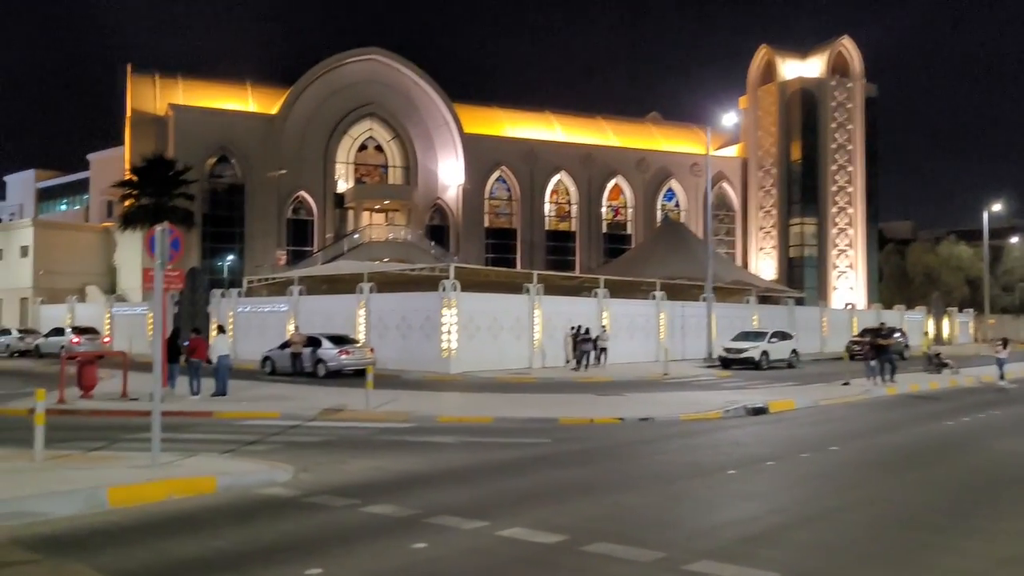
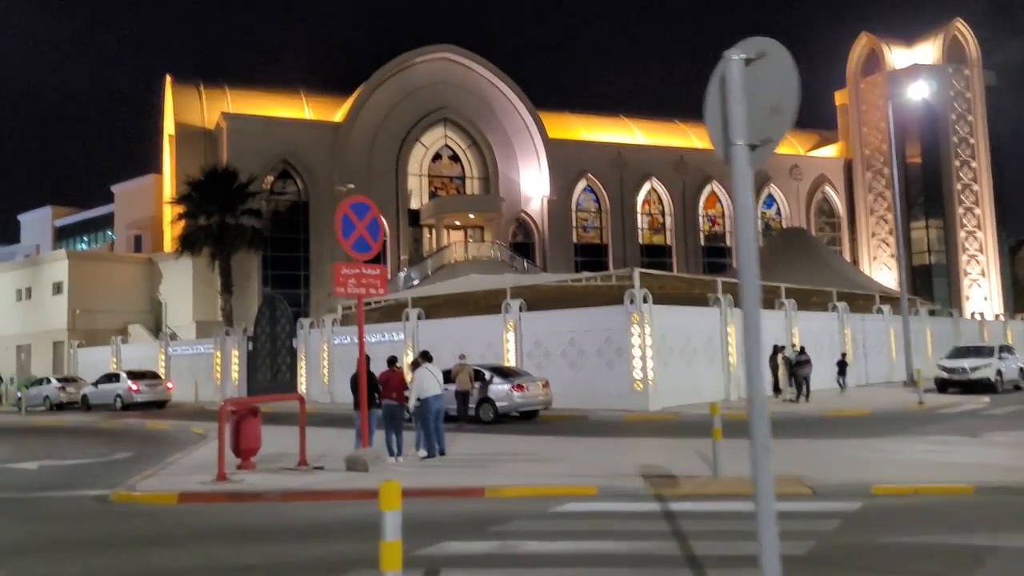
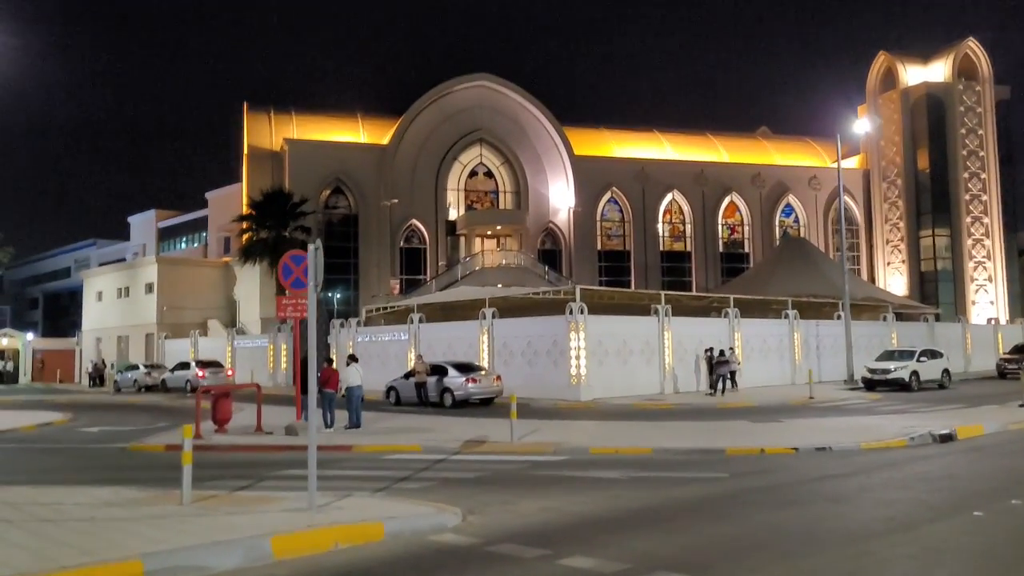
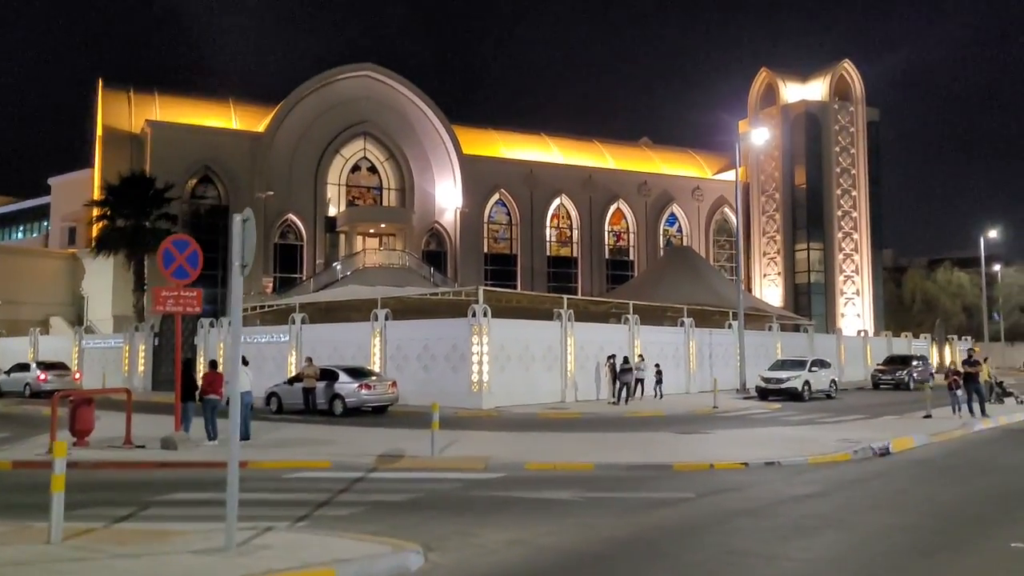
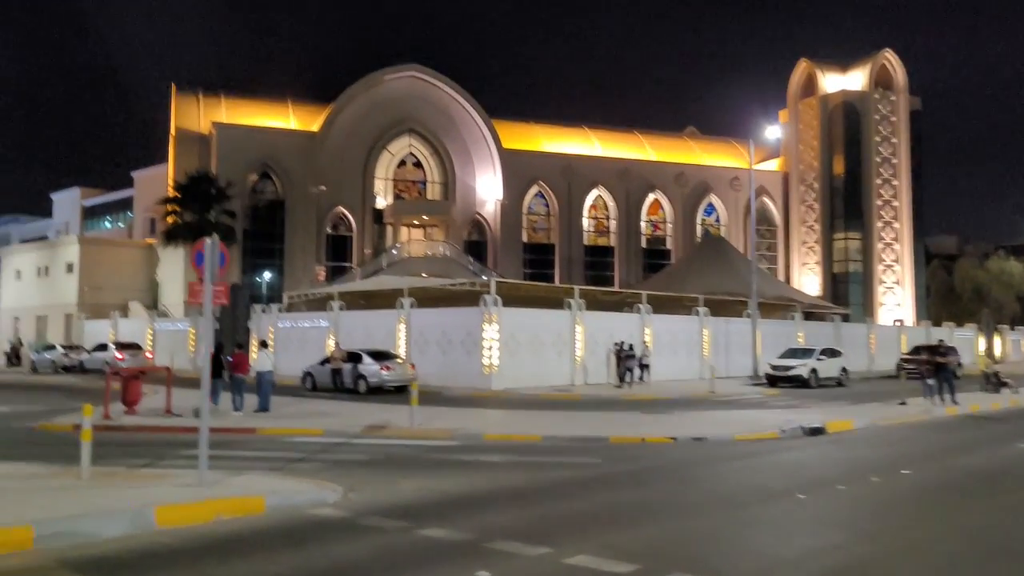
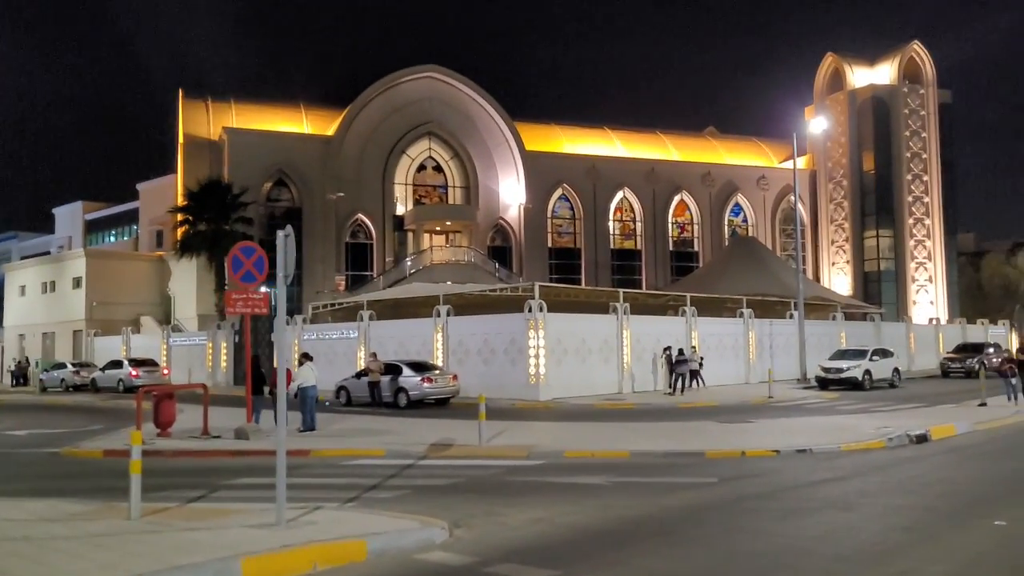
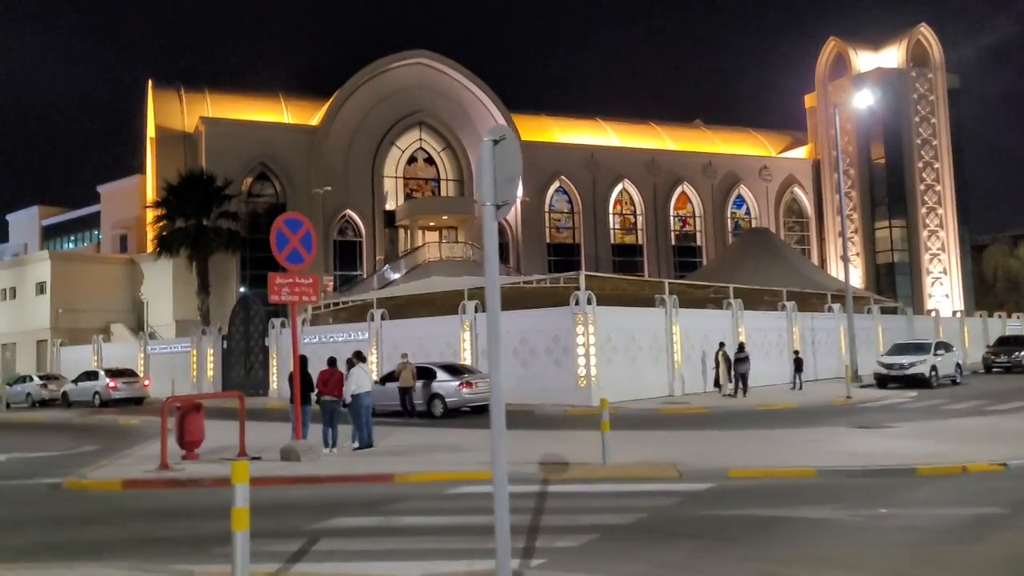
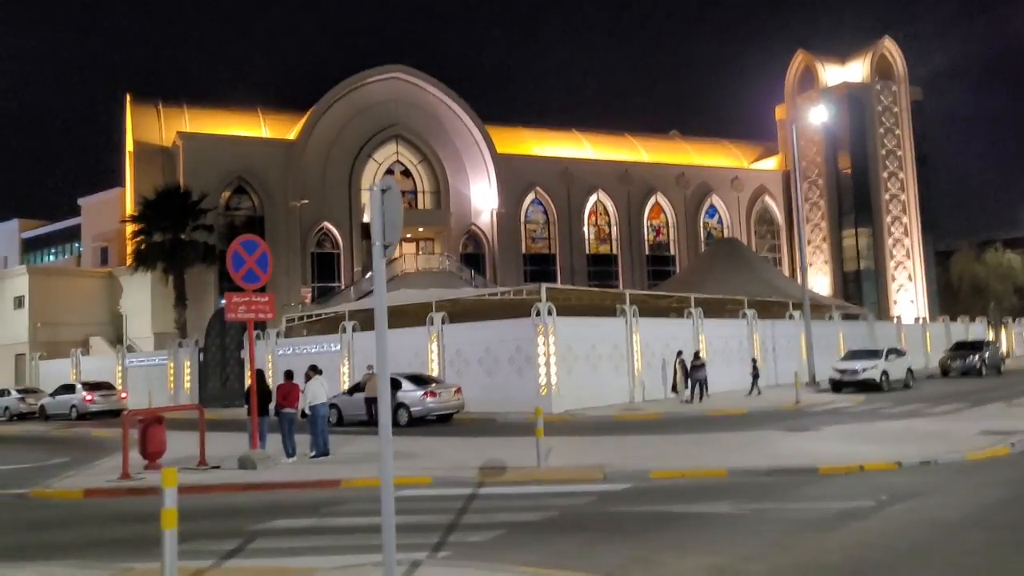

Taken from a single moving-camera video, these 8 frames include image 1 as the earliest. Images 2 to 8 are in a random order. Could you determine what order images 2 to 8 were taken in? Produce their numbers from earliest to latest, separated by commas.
5, 3, 6, 4, 8, 7, 2
